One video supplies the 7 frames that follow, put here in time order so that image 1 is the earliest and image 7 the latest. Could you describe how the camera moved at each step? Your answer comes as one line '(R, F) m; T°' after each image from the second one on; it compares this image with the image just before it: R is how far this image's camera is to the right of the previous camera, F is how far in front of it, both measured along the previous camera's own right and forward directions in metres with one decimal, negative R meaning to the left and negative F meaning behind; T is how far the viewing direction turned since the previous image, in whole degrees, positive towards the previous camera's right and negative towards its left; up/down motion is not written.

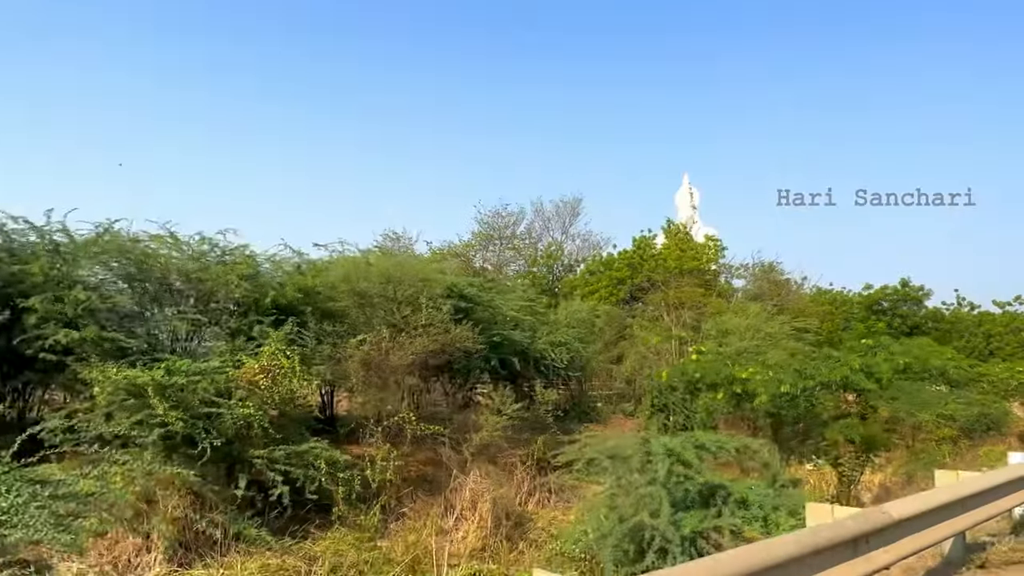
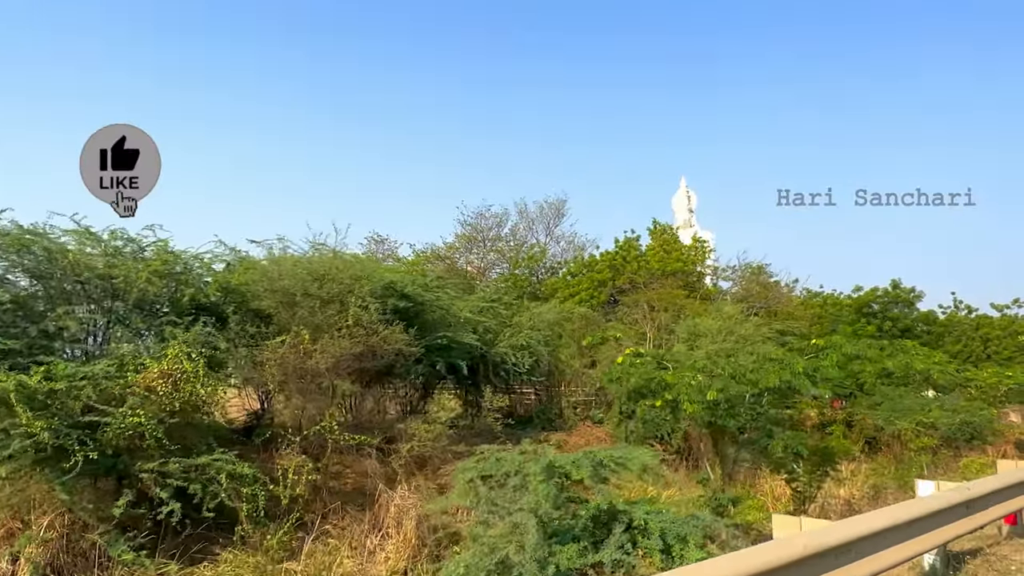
(+0.9, +0.8) m; 0°
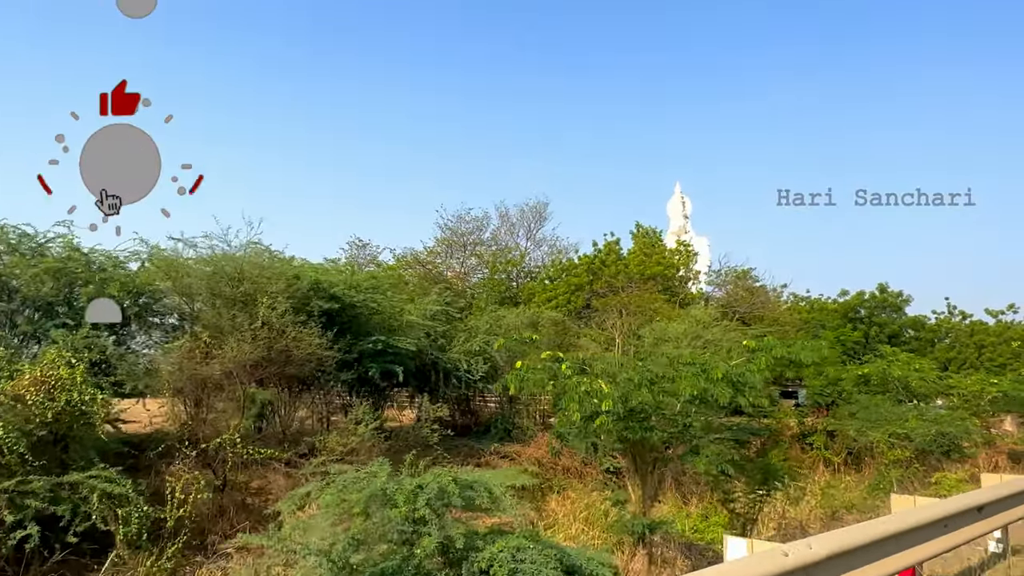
(+1.0, +0.8) m; 0°
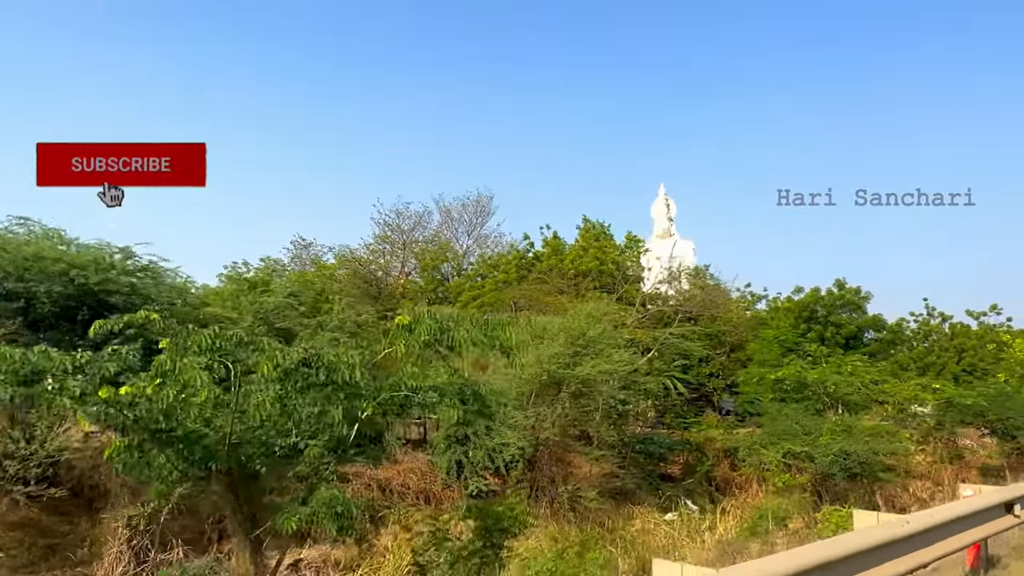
(+2.6, +2.2) m; 0°
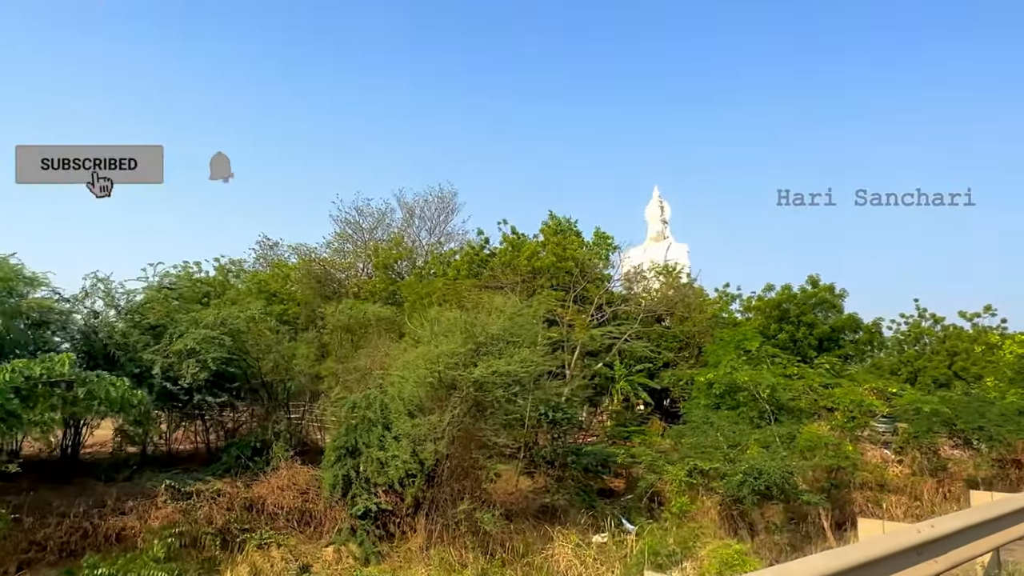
(+1.6, +1.4) m; 0°
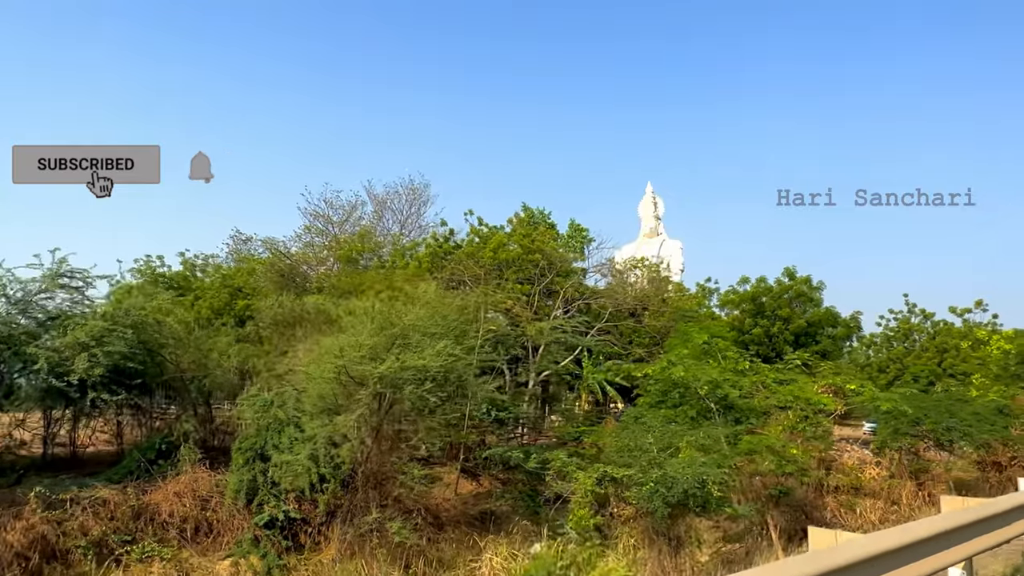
(+1.1, +0.9) m; 0°
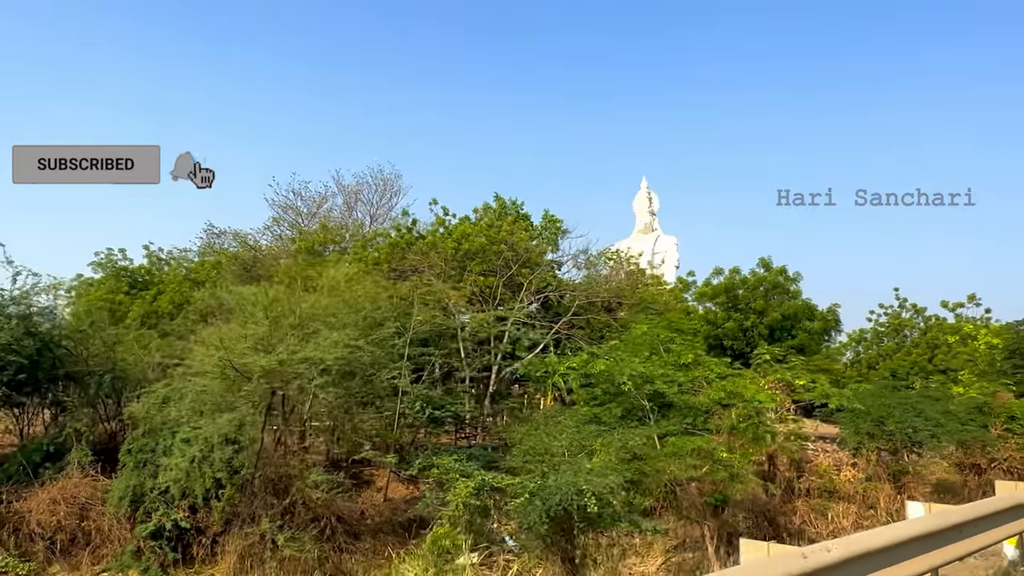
(+1.1, +0.9) m; 0°
